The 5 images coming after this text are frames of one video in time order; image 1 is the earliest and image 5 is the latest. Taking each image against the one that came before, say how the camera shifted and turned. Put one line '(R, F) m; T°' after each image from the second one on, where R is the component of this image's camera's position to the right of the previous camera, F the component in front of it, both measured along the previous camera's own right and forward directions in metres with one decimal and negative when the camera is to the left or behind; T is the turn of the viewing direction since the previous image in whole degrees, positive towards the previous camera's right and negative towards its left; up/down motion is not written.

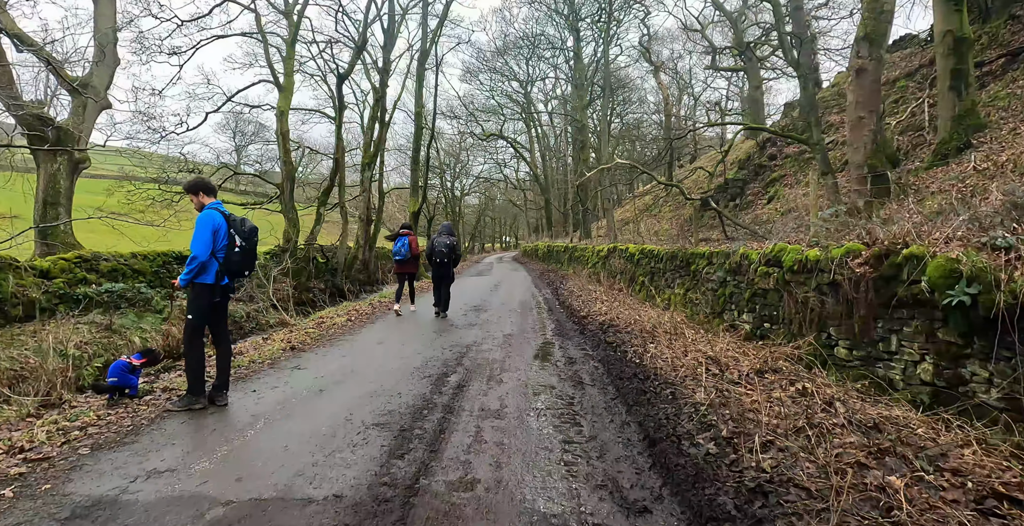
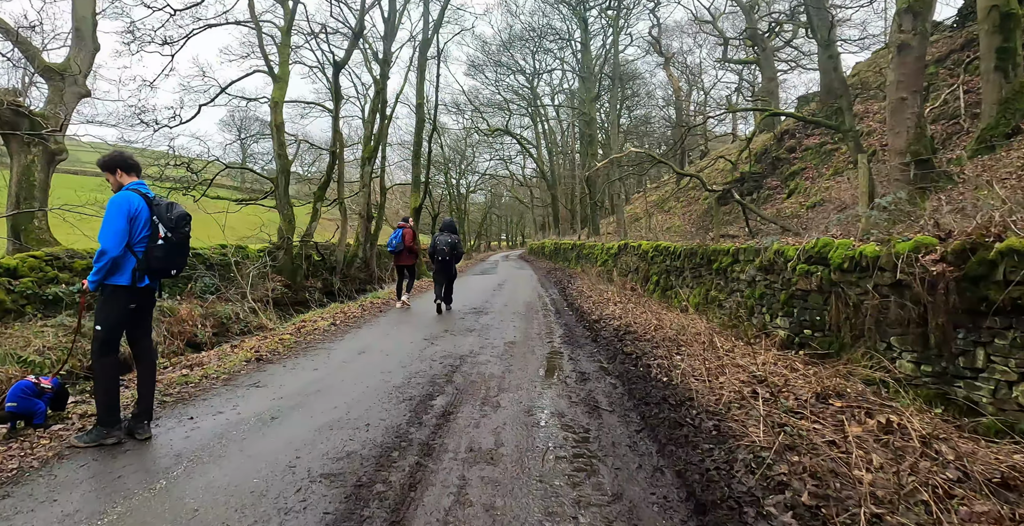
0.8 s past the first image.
(0.0, +0.7) m; -1°
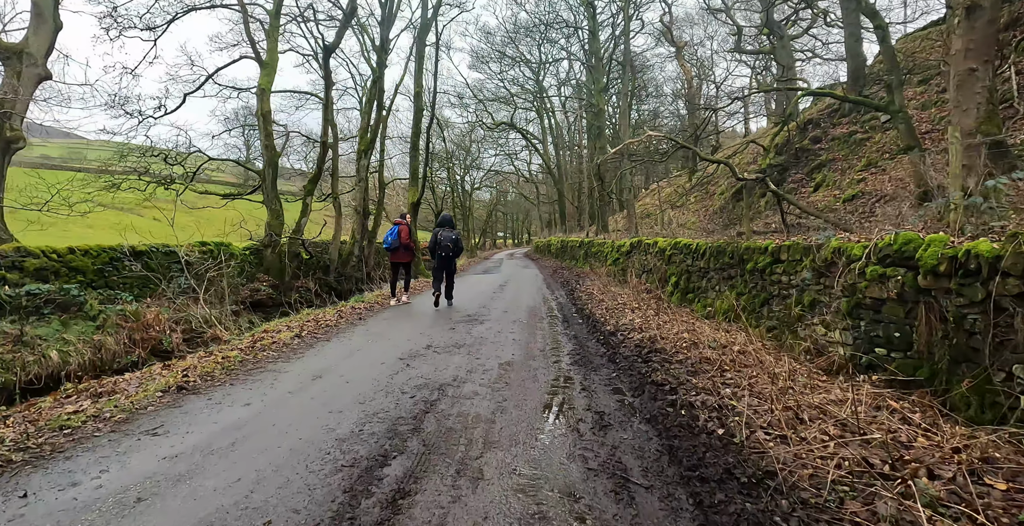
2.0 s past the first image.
(+0.1, +0.9) m; -1°
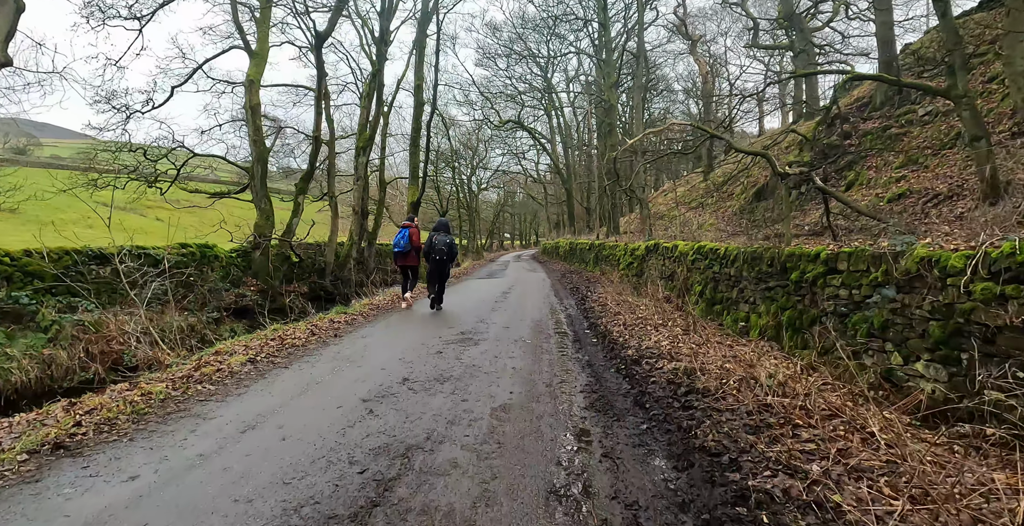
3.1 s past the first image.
(+0.1, +0.8) m; -1°
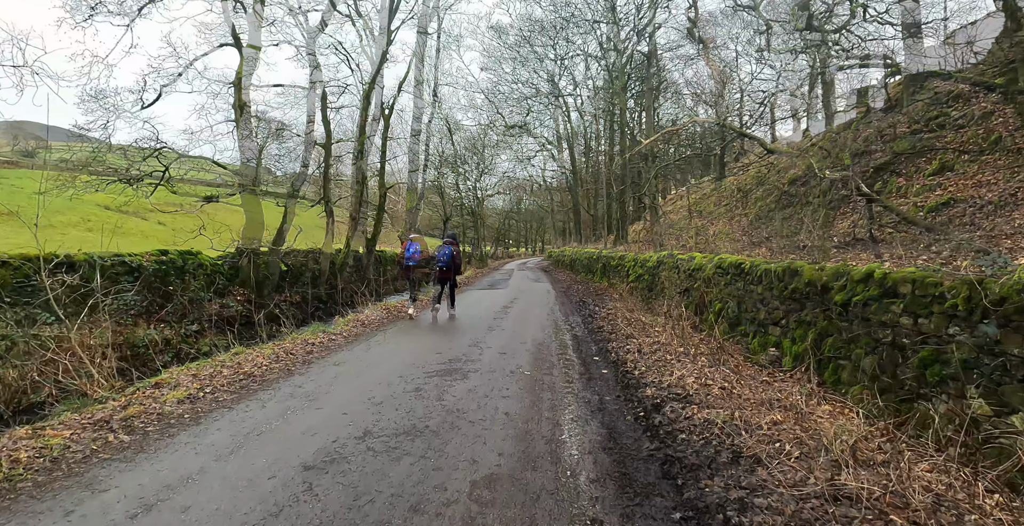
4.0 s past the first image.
(+0.1, +0.6) m; -1°
